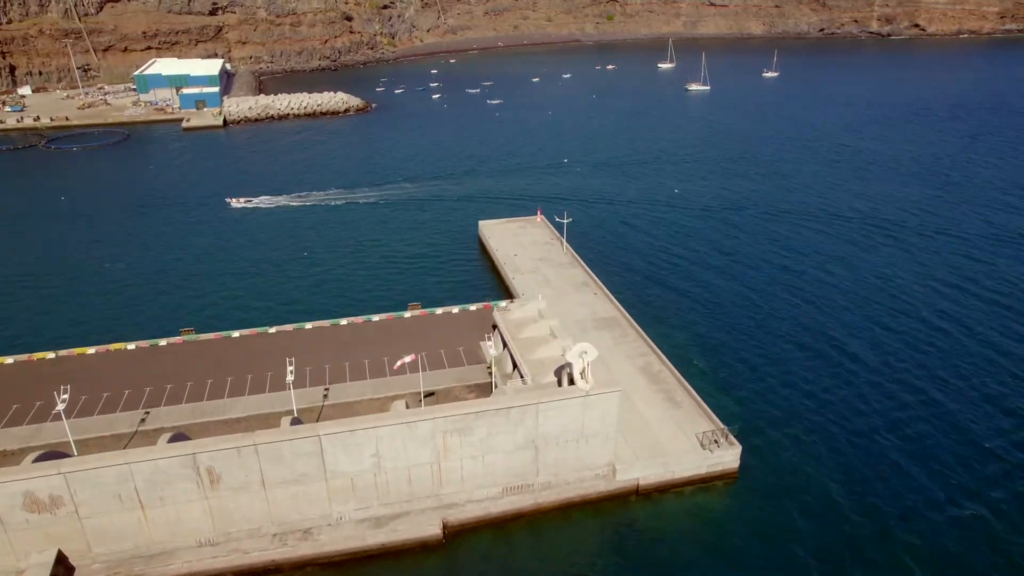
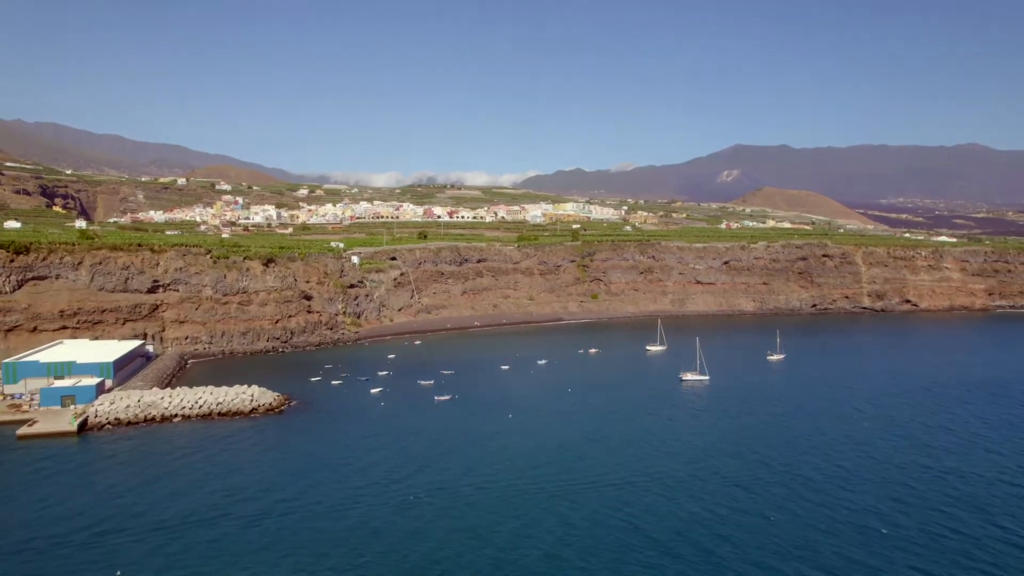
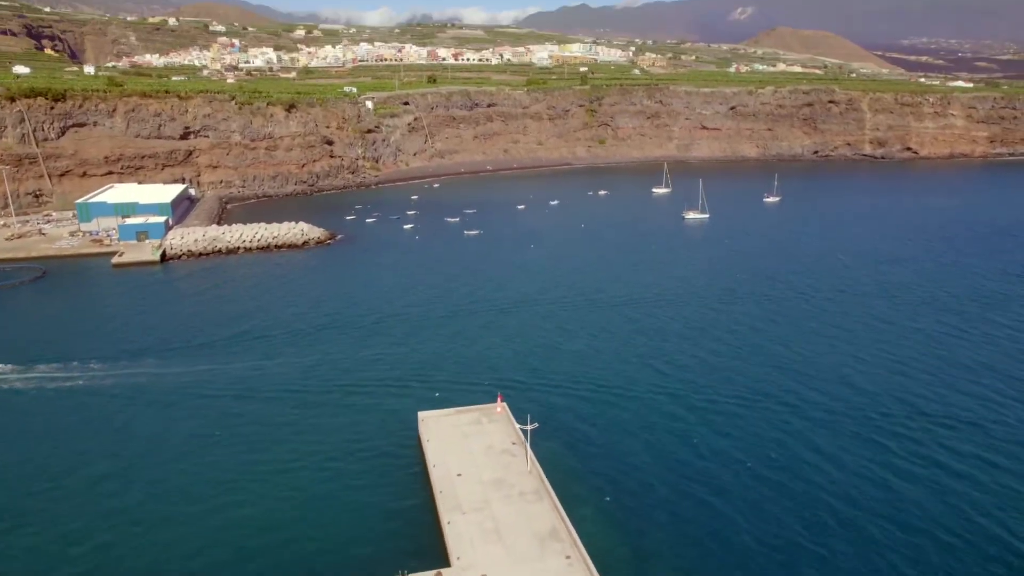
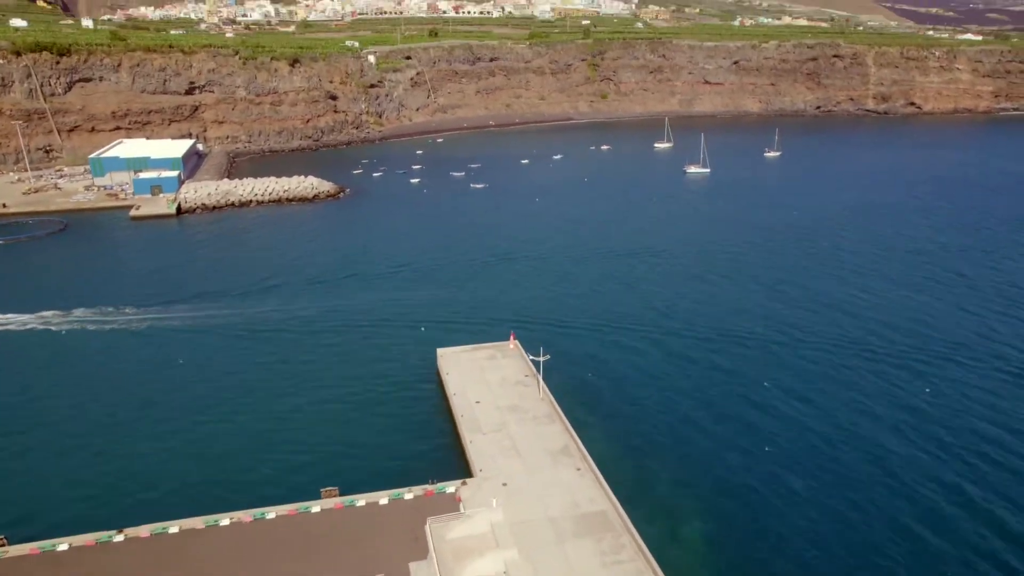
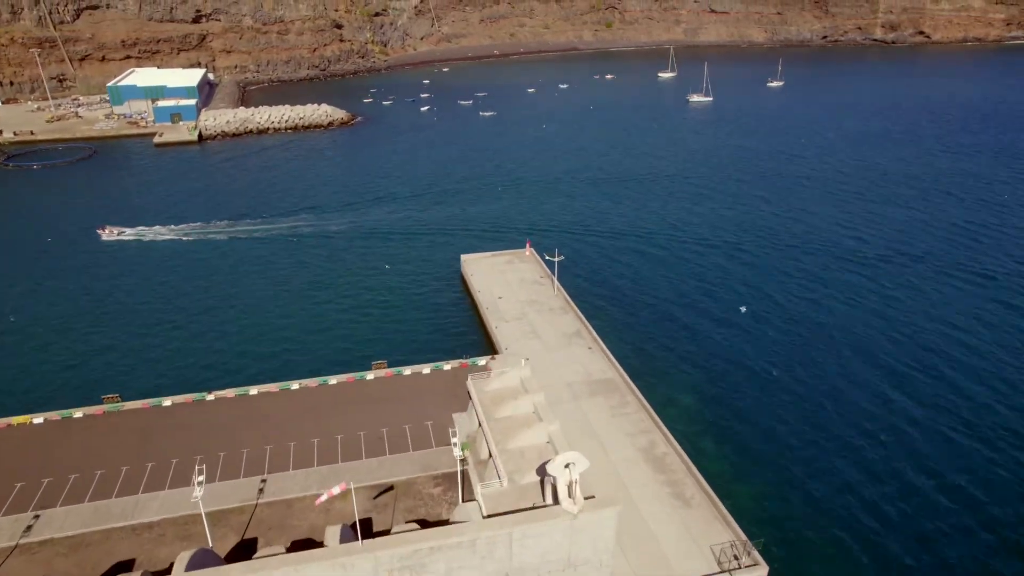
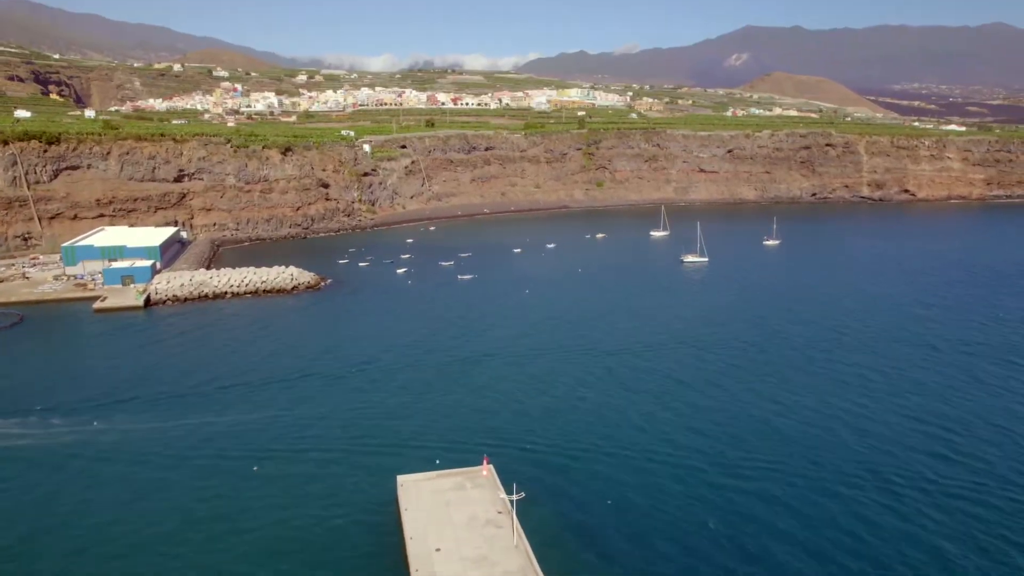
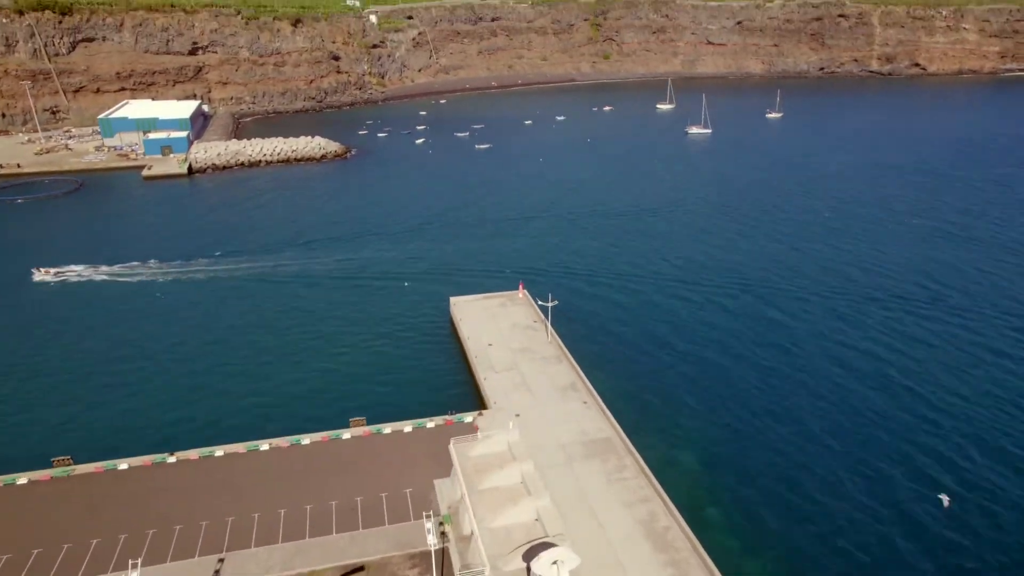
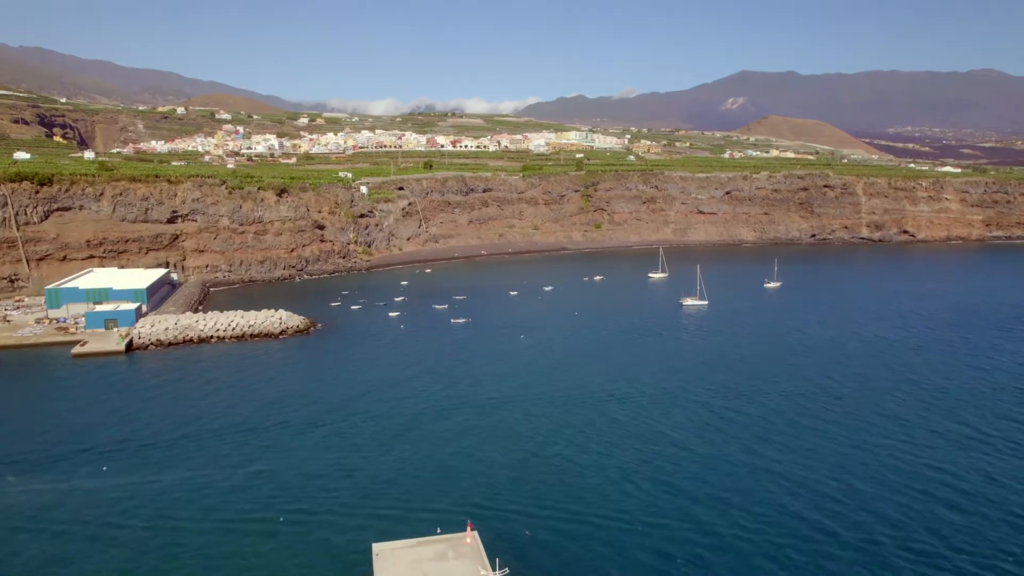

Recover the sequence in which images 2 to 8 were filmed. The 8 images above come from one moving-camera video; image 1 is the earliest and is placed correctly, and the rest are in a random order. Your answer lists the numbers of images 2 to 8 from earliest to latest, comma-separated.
5, 7, 4, 3, 6, 8, 2
